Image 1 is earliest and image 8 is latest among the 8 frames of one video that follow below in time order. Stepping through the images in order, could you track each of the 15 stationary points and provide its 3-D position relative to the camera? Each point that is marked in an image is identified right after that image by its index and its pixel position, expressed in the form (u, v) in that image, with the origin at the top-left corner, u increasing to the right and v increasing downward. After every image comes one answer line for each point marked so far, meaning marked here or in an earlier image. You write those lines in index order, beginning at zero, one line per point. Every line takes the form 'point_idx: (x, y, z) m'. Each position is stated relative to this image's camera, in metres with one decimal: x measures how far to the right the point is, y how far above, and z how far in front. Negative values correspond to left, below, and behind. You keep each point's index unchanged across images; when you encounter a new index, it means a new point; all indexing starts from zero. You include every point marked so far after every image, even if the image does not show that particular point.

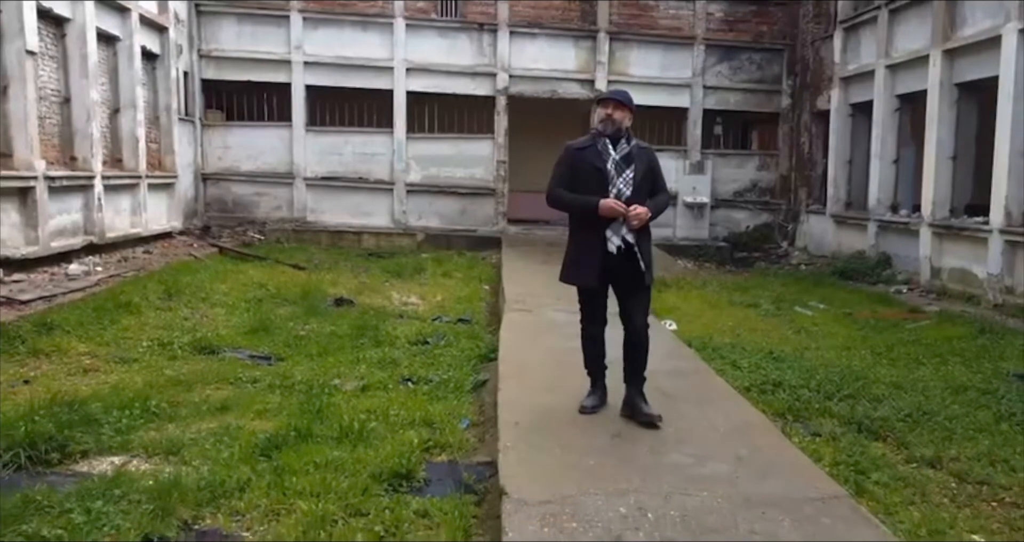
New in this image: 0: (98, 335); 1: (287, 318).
0: (-3.5, -0.5, +6.1) m
1: (-2.3, -0.5, +7.2) m
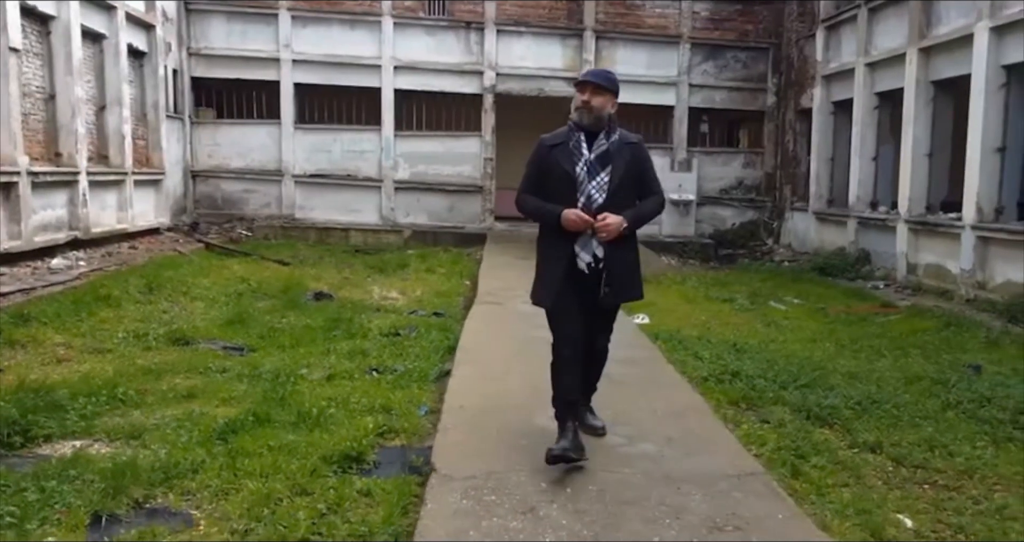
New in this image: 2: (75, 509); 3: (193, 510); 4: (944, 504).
0: (-3.8, -0.5, +6.2) m
1: (-2.5, -0.4, +7.3) m
2: (-1.9, -1.0, +3.1) m
3: (-1.4, -1.1, +3.2) m
4: (+2.0, -1.1, +3.4) m
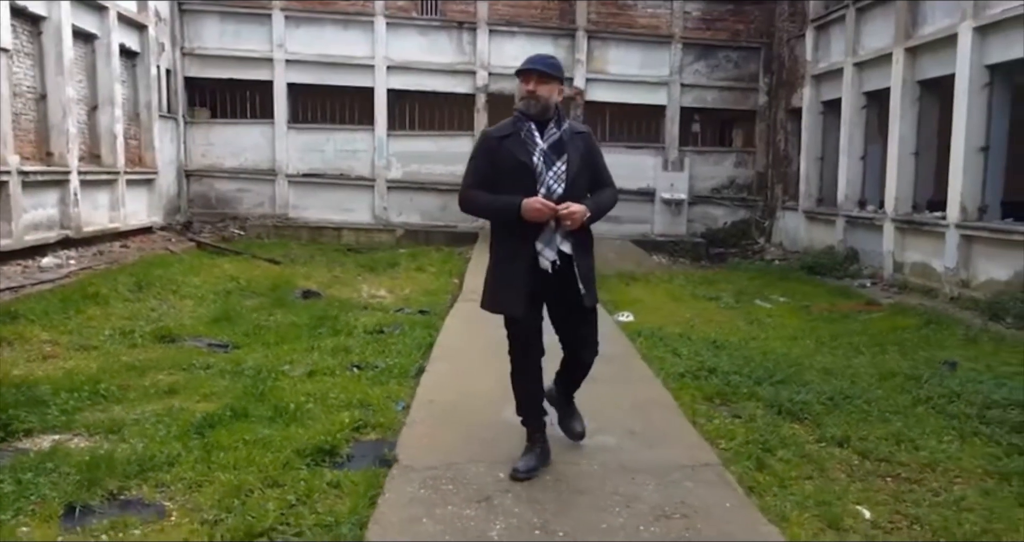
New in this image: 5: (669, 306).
0: (-3.9, -0.5, +6.3) m
1: (-2.7, -0.4, +7.4) m
2: (-2.0, -1.0, +3.2) m
3: (-1.6, -1.0, +3.2) m
4: (+1.9, -1.1, +3.5) m
5: (+1.8, -0.4, +8.3) m
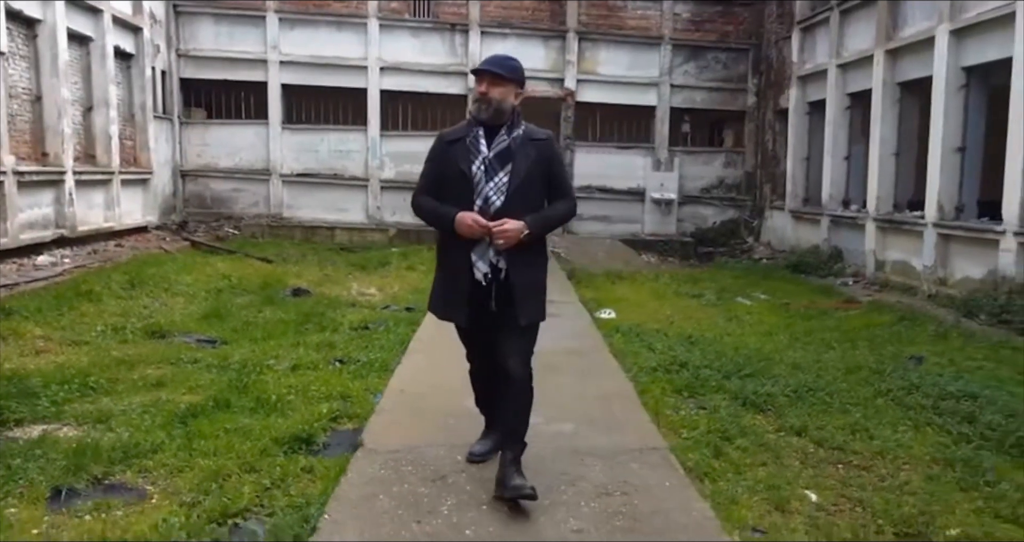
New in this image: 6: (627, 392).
0: (-4.1, -0.4, +6.4) m
1: (-2.8, -0.4, +7.6) m
2: (-2.2, -1.0, +3.4) m
3: (-1.7, -1.0, +3.4) m
4: (+1.7, -1.1, +3.6) m
5: (+1.7, -0.4, +8.5) m
6: (+0.7, -0.8, +4.6) m
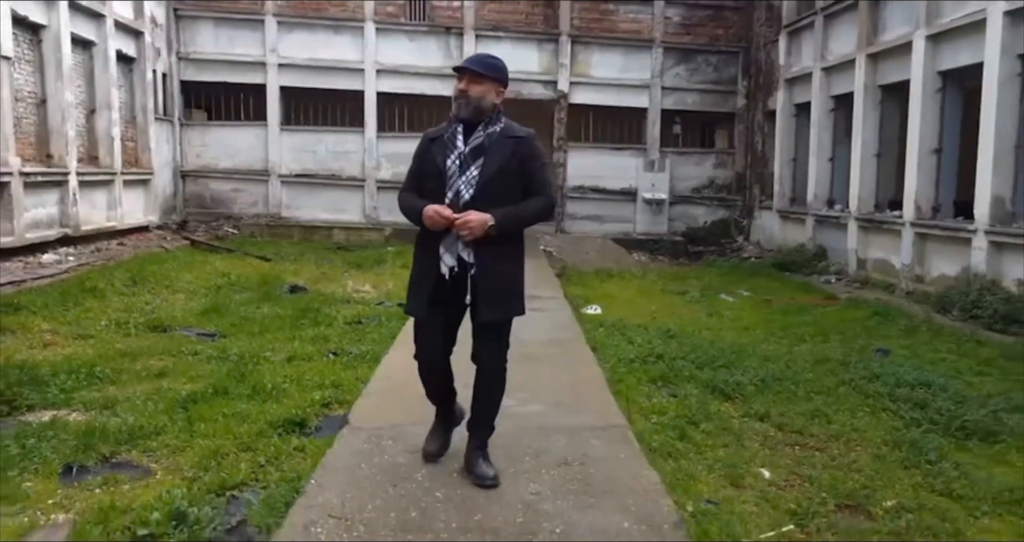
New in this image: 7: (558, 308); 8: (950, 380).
0: (-4.2, -0.4, +6.7) m
1: (-3.0, -0.3, +7.9) m
2: (-2.3, -1.0, +3.6) m
3: (-1.9, -1.0, +3.7) m
4: (+1.6, -1.0, +3.9) m
5: (+1.5, -0.4, +8.8) m
6: (+0.6, -0.7, +4.9) m
7: (+0.5, -0.4, +7.5) m
8: (+3.1, -0.8, +5.1) m
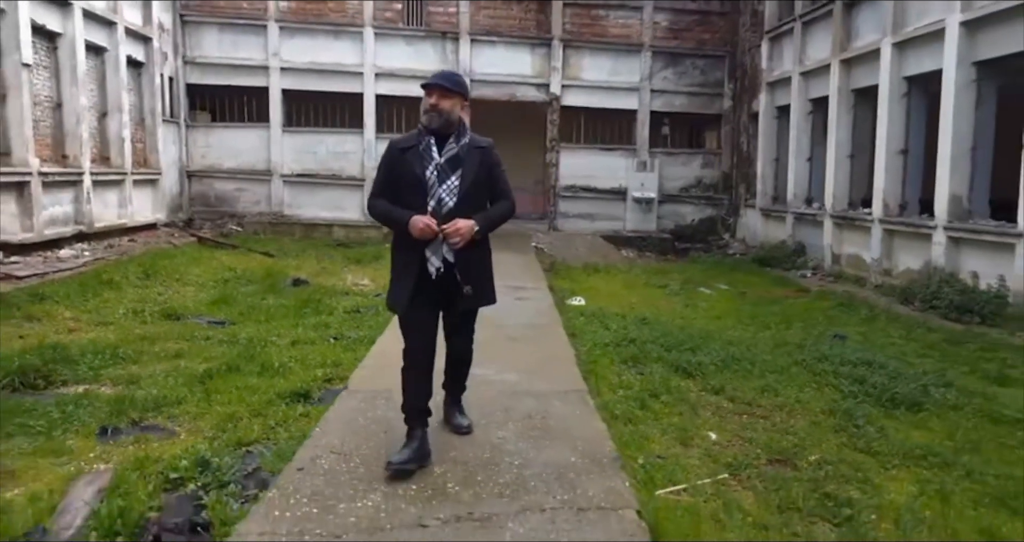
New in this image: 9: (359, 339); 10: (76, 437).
0: (-4.3, -0.3, +7.2) m
1: (-3.1, -0.3, +8.4) m
2: (-2.5, -0.9, +4.2) m
3: (-2.0, -0.9, +4.2) m
4: (+1.5, -1.0, +4.5) m
5: (+1.4, -0.3, +9.3) m
6: (+0.5, -0.7, +5.5) m
7: (+0.4, -0.3, +8.0) m
8: (+3.0, -0.7, +5.7) m
9: (-1.3, -0.6, +6.2) m
10: (-2.4, -0.9, +4.0) m
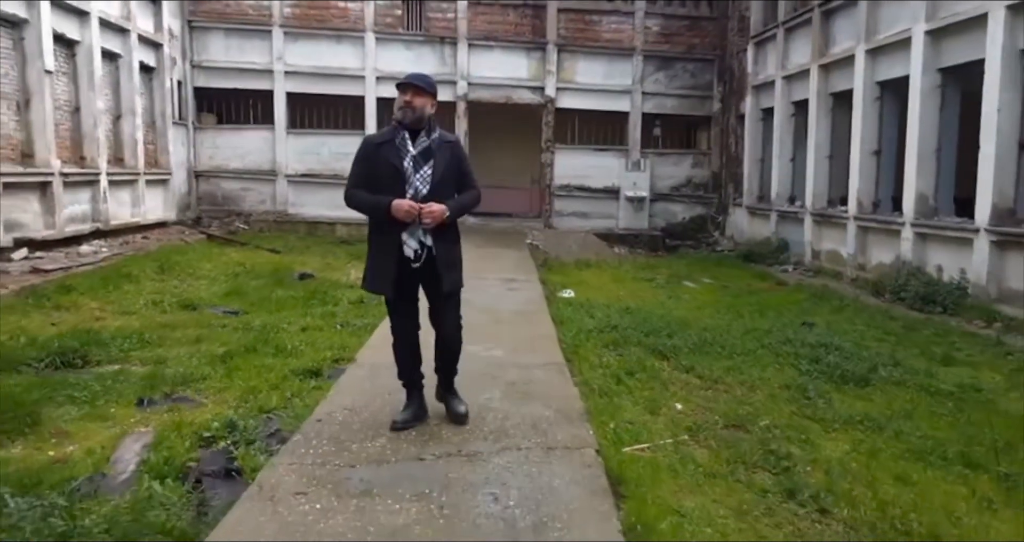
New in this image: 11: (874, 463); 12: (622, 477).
0: (-4.4, -0.3, +7.8) m
1: (-3.2, -0.2, +8.9) m
2: (-2.5, -0.8, +4.7) m
3: (-2.1, -0.8, +4.8) m
4: (+1.4, -0.9, +5.0) m
5: (+1.3, -0.2, +9.9) m
6: (+0.4, -0.6, +6.0) m
7: (+0.3, -0.2, +8.6) m
8: (+2.9, -0.6, +6.2) m
9: (-1.4, -0.5, +6.8) m
10: (-2.5, -0.9, +4.6) m
11: (+2.0, -1.0, +3.9) m
12: (+0.5, -1.0, +3.4) m
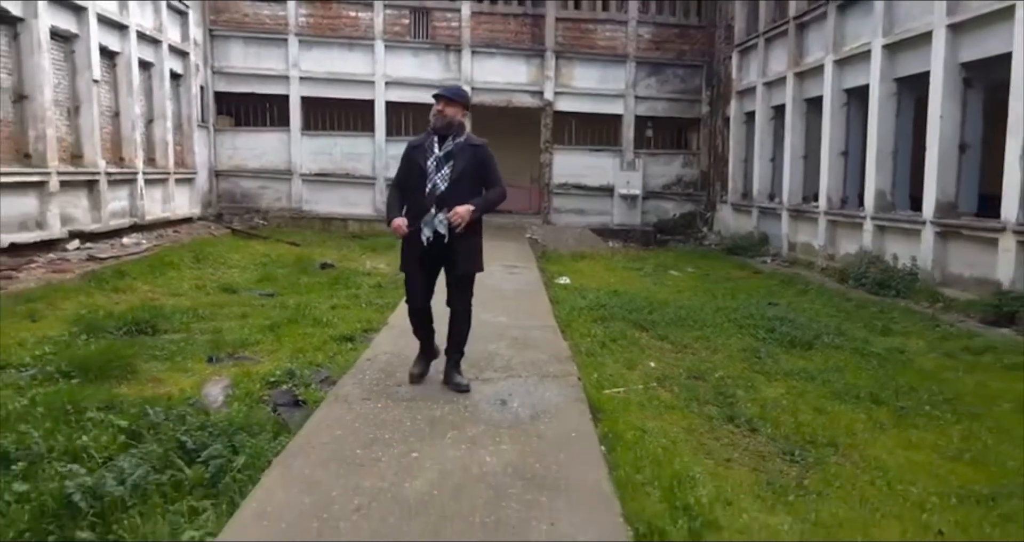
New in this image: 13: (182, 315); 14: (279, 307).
0: (-4.4, -0.1, +8.8) m
1: (-3.2, 0.0, +10.0) m
2: (-2.5, -0.7, +5.8) m
3: (-2.0, -0.7, +5.8) m
4: (+1.4, -0.7, +6.1) m
5: (+1.4, 0.0, +10.9) m
6: (+0.4, -0.4, +7.0) m
7: (+0.3, -0.1, +9.6) m
8: (+2.9, -0.5, +7.3) m
9: (-1.4, -0.4, +7.8) m
10: (-2.5, -0.7, +5.6) m
11: (+2.0, -0.9, +4.9) m
12: (+0.5, -0.8, +4.4) m
13: (-3.3, -0.4, +7.1) m
14: (-2.5, -0.4, +7.7) m
